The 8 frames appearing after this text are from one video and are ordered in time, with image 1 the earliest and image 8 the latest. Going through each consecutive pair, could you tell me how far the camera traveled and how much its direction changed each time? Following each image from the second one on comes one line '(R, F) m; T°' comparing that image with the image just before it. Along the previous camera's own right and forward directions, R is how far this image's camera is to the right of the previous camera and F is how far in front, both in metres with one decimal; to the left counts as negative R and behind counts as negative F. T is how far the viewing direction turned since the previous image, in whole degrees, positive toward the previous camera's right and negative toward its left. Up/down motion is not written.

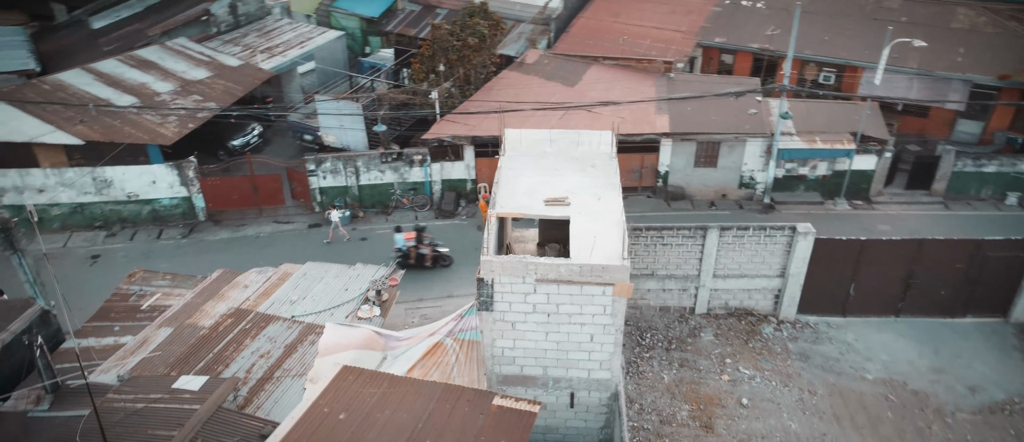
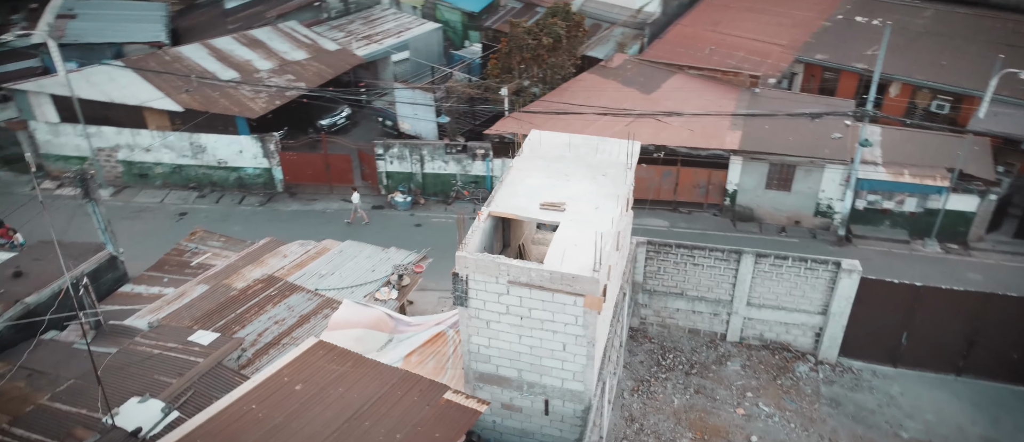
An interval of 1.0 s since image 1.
(+1.8, +0.2) m; -10°
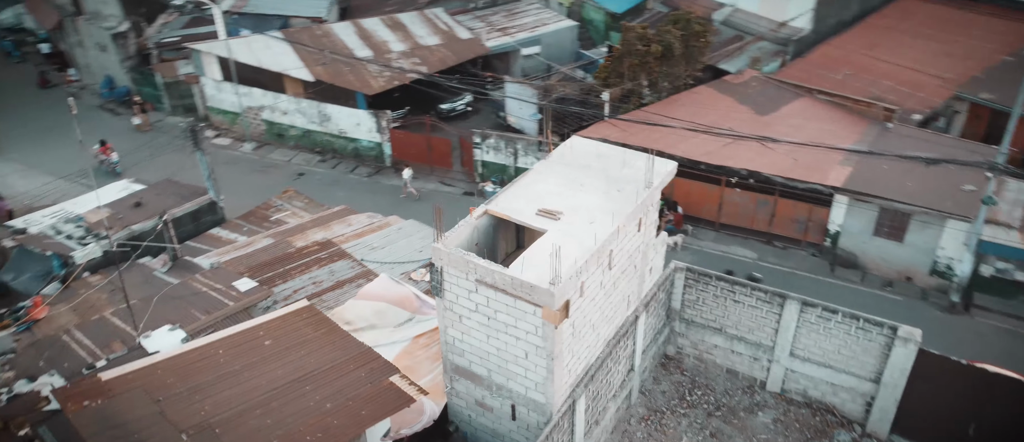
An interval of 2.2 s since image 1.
(+2.4, +0.3) m; -14°
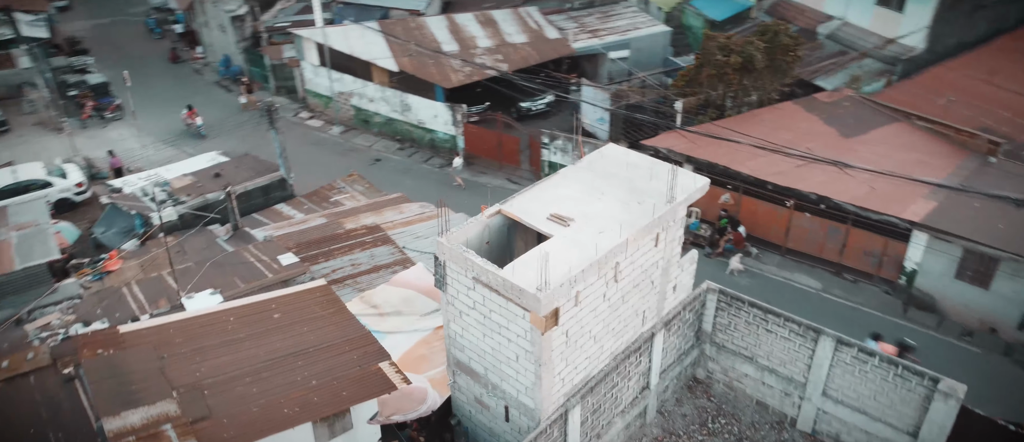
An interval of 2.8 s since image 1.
(+1.3, +0.1) m; -9°
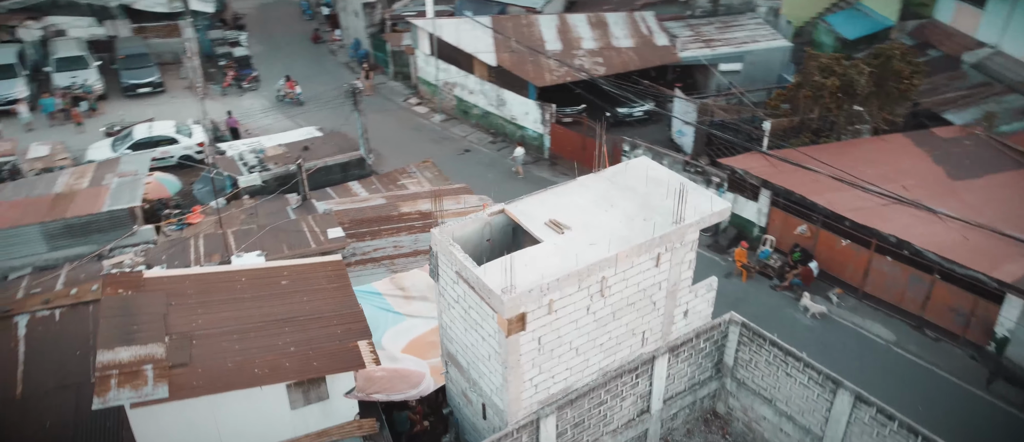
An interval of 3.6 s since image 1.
(+1.9, +0.2) m; -11°
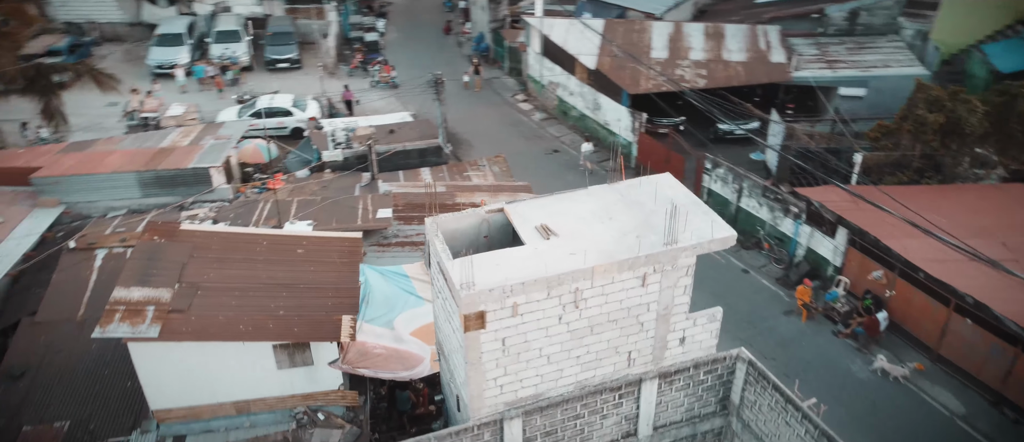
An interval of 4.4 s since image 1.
(+2.0, +0.2) m; -11°
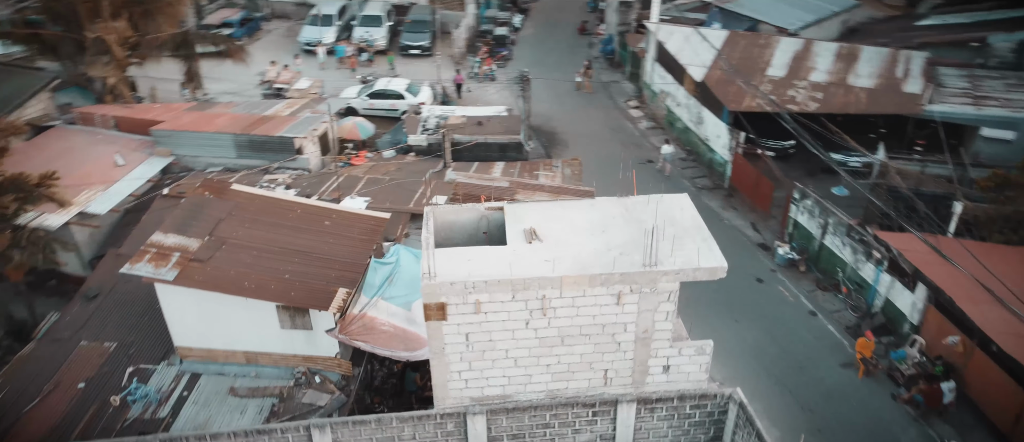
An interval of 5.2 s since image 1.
(+2.2, +0.2) m; -12°
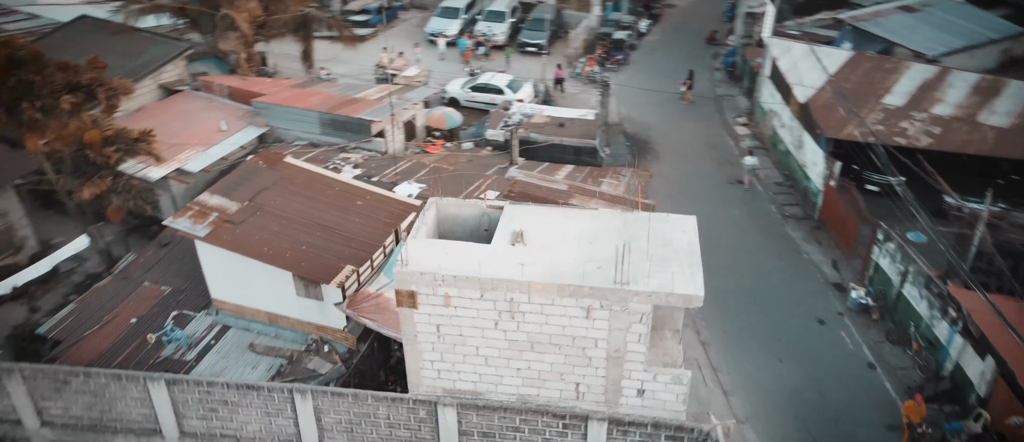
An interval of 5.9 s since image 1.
(+2.0, +0.1) m; -11°
